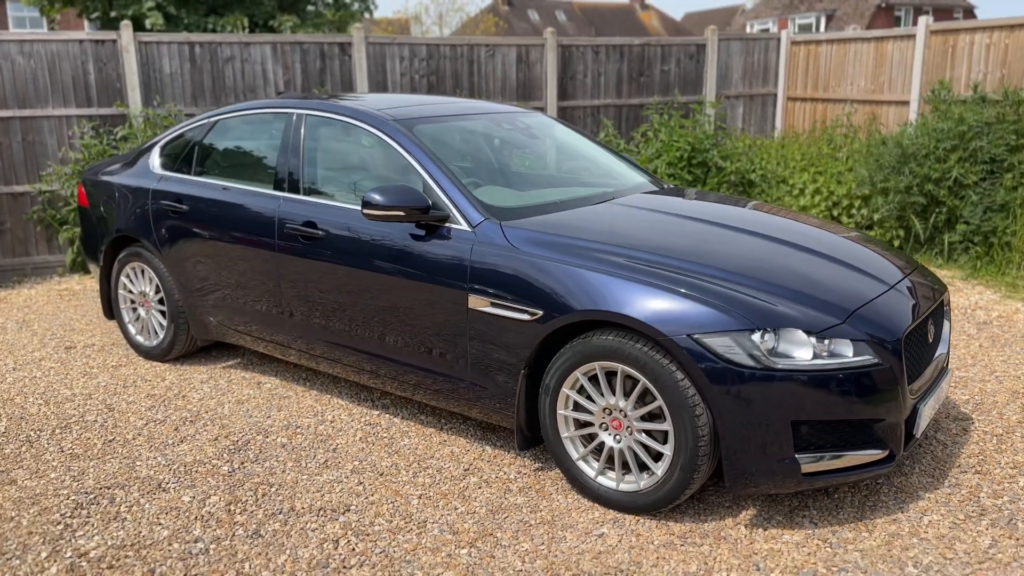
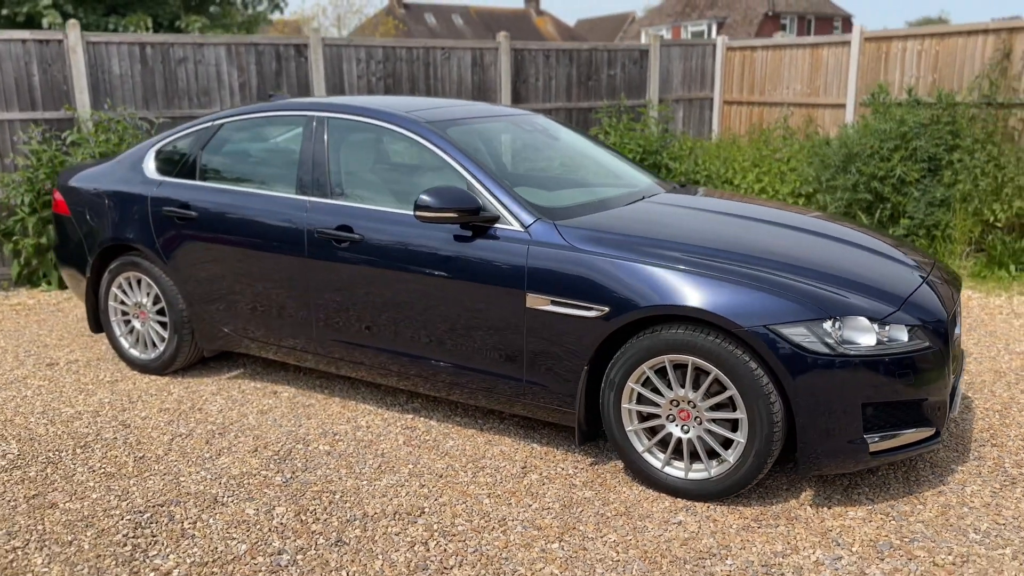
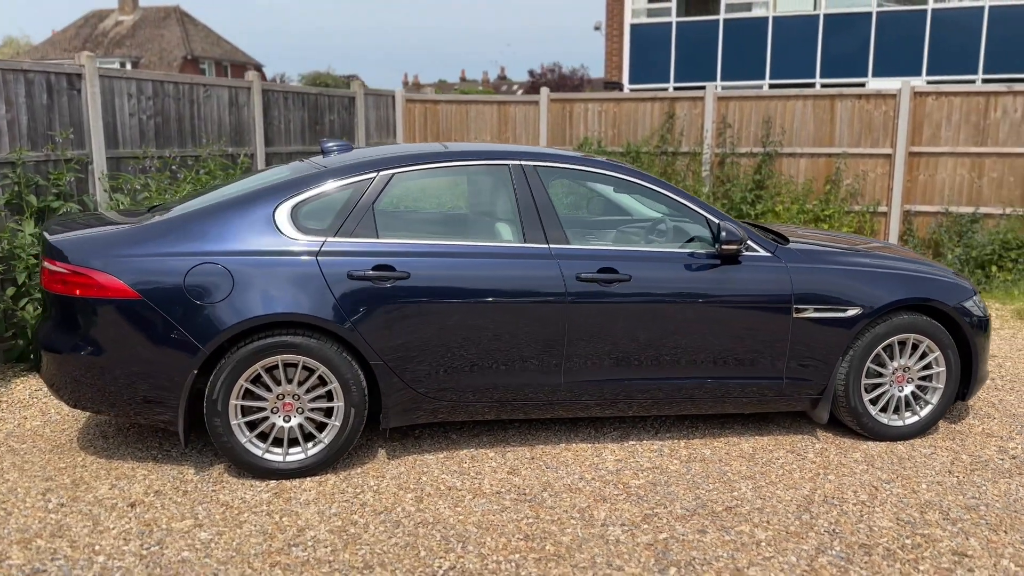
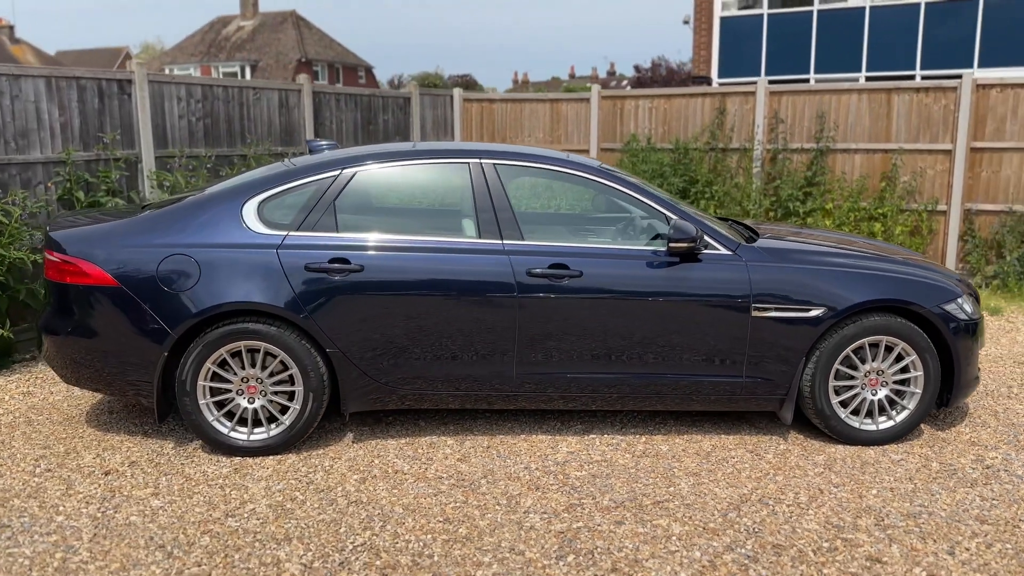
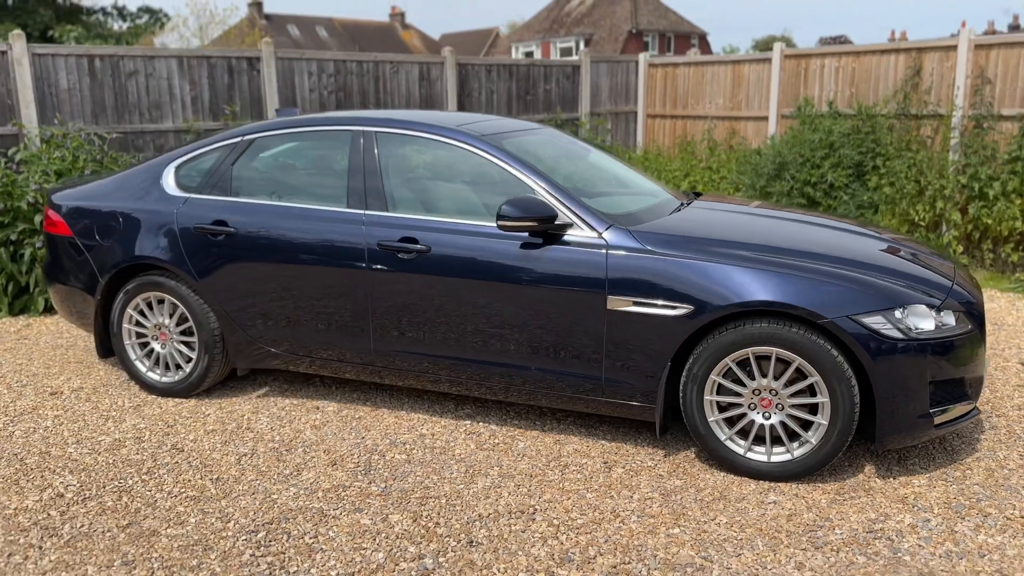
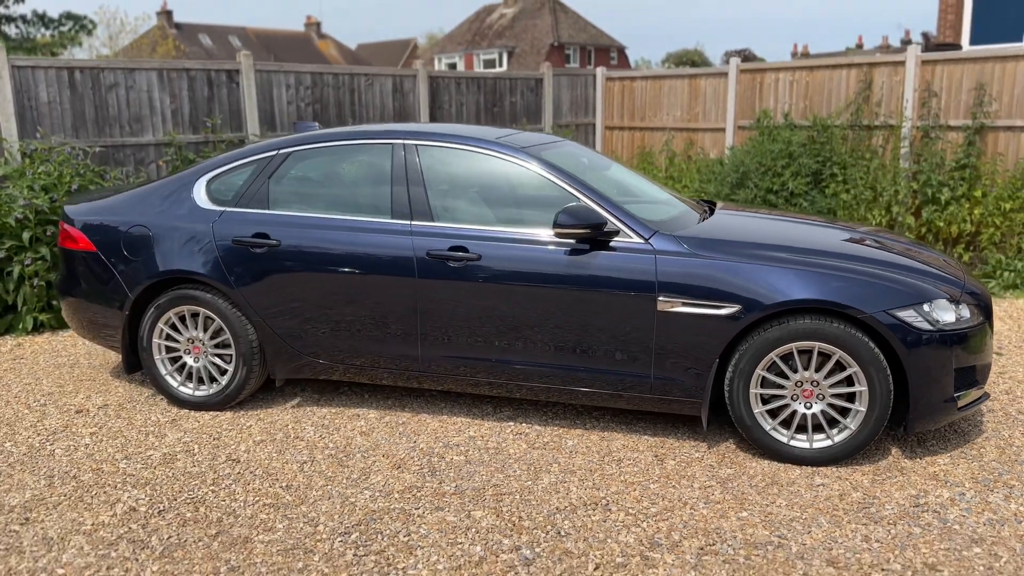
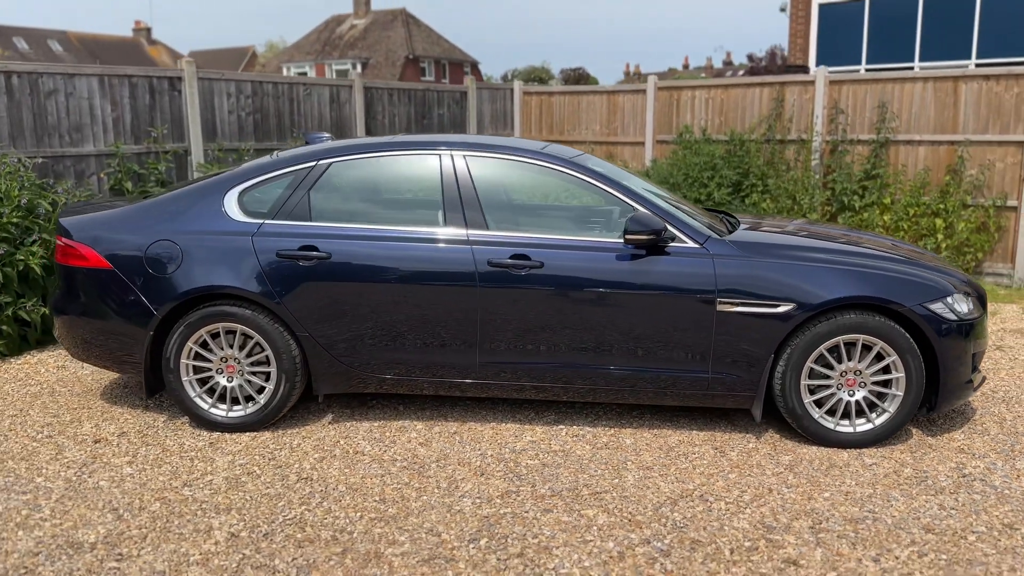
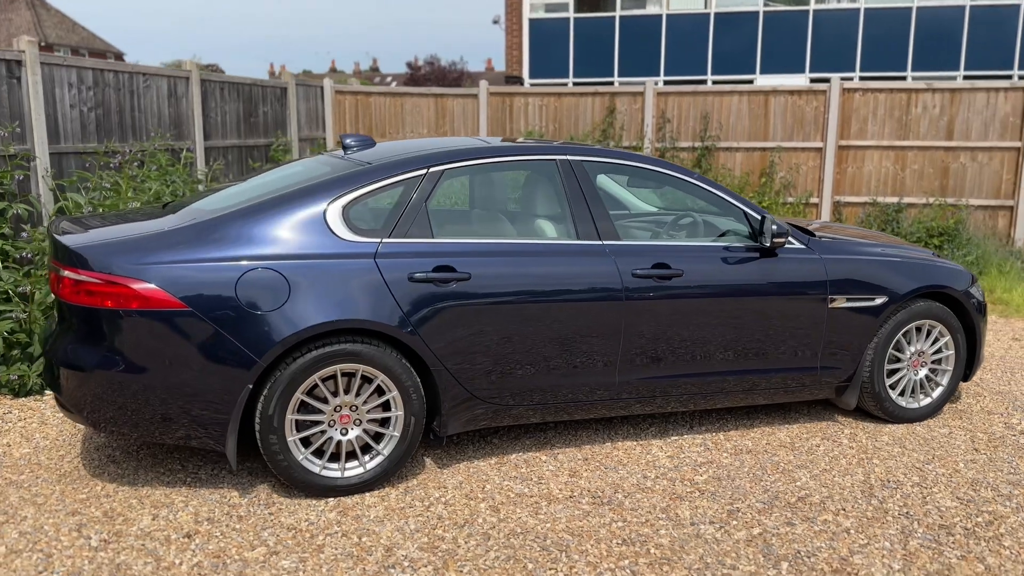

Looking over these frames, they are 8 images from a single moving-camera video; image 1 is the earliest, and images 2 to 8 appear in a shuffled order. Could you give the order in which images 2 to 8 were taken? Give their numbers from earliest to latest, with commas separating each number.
2, 5, 6, 7, 4, 3, 8
